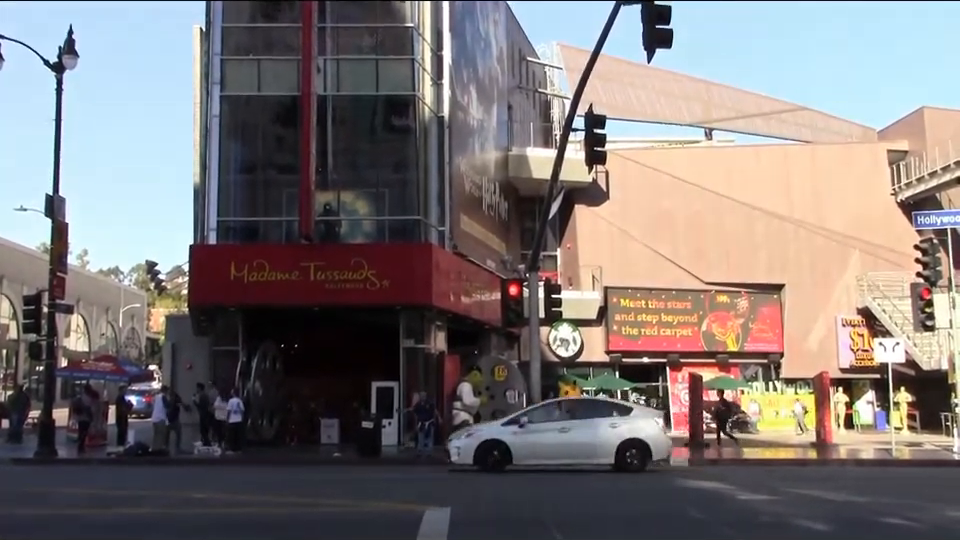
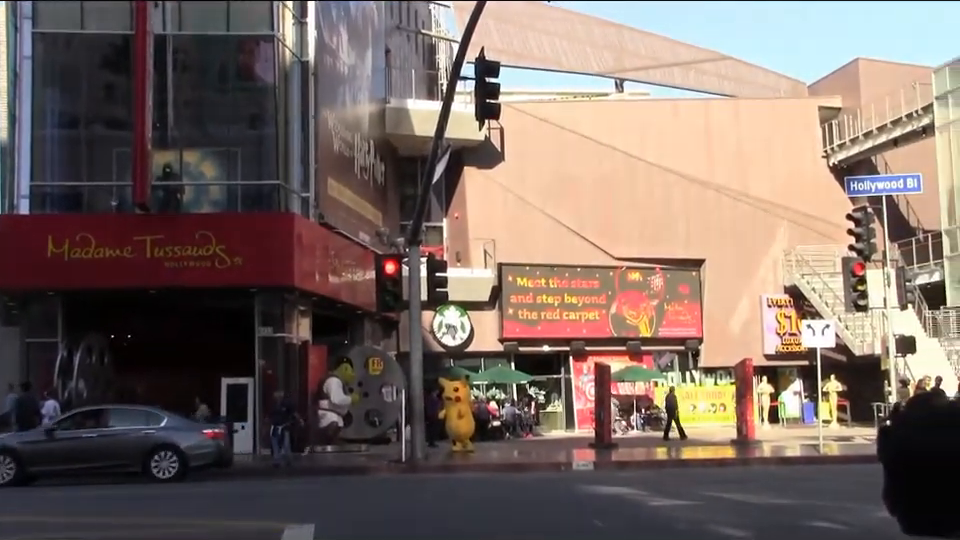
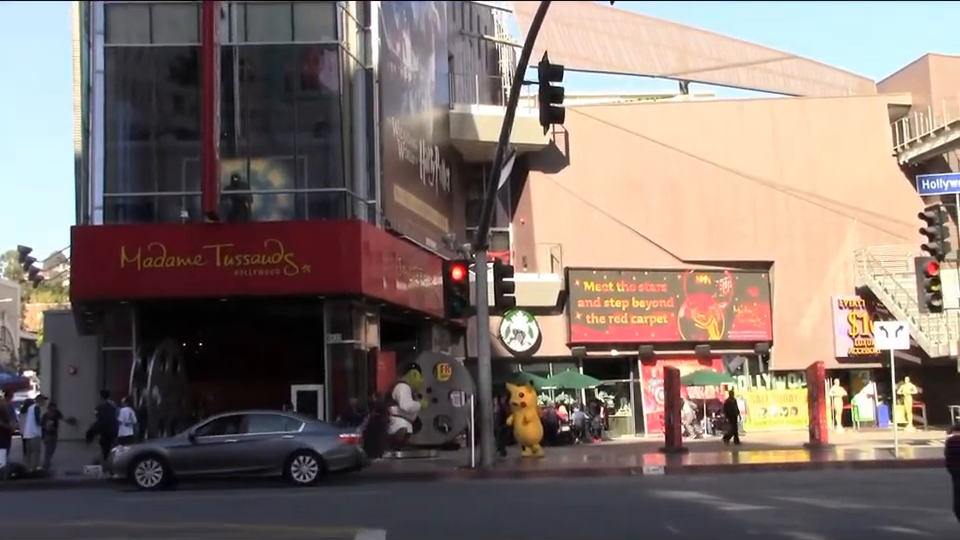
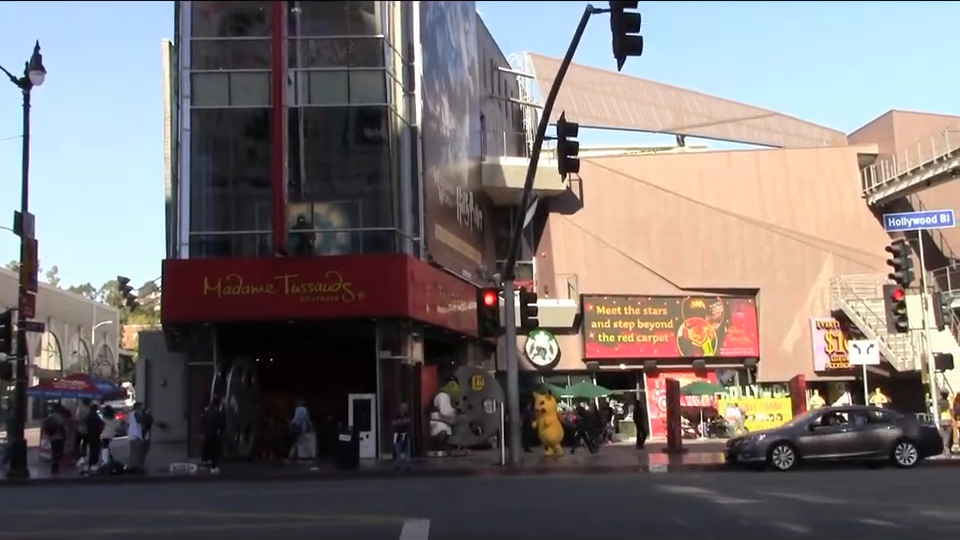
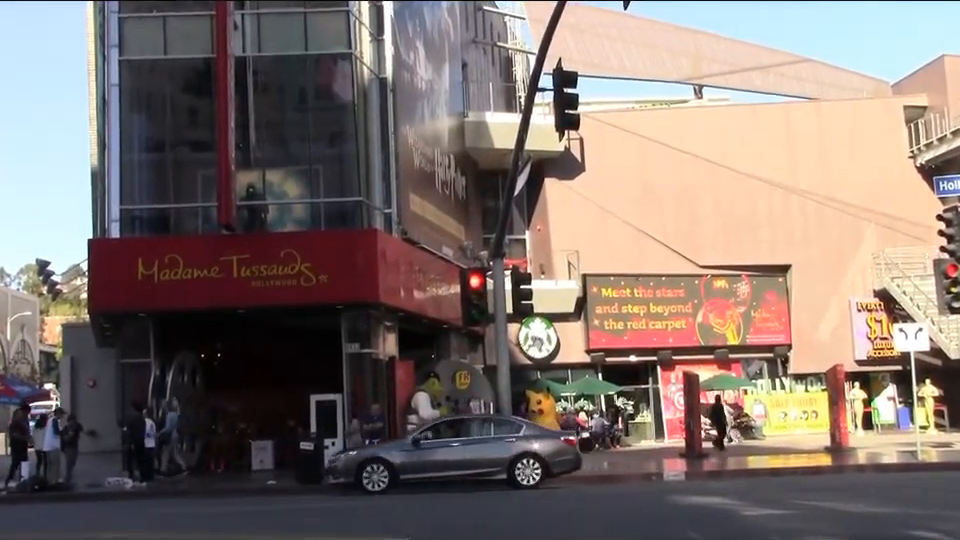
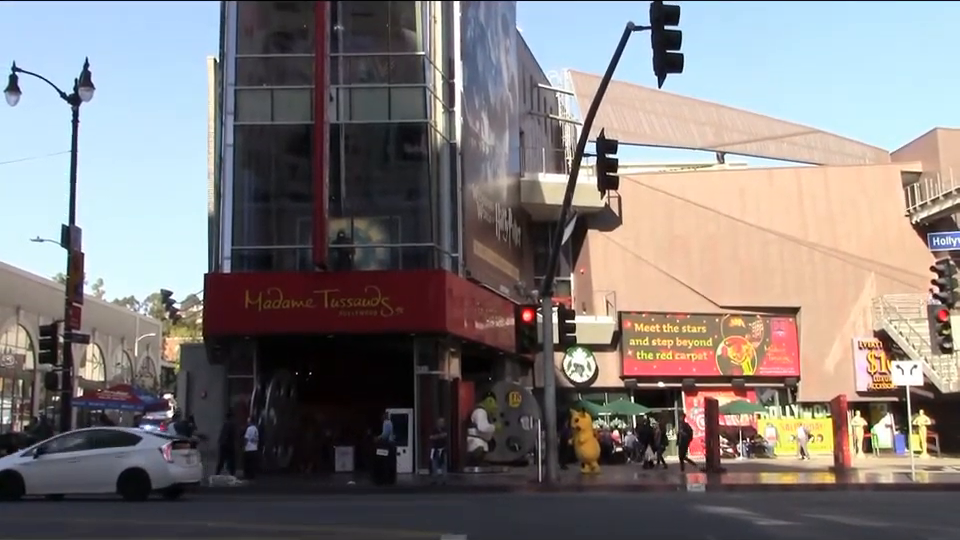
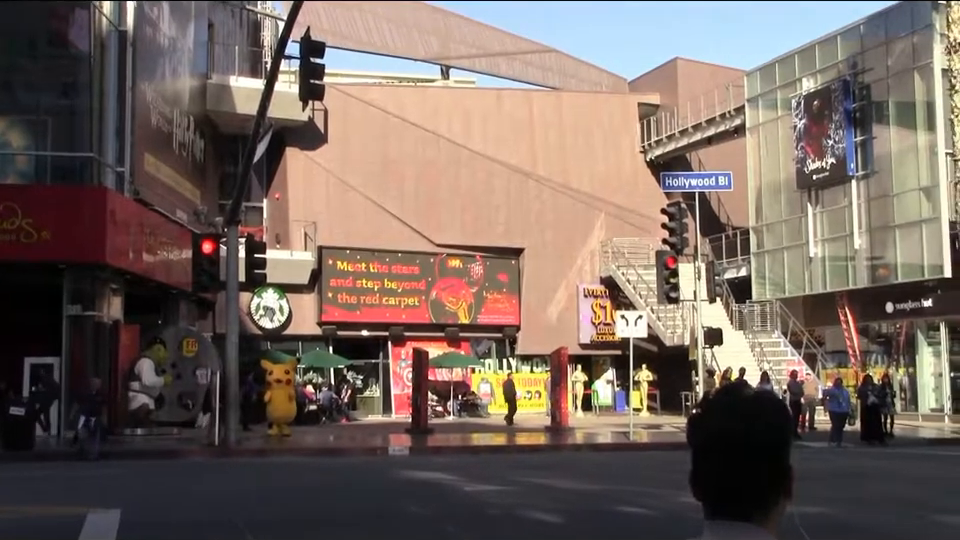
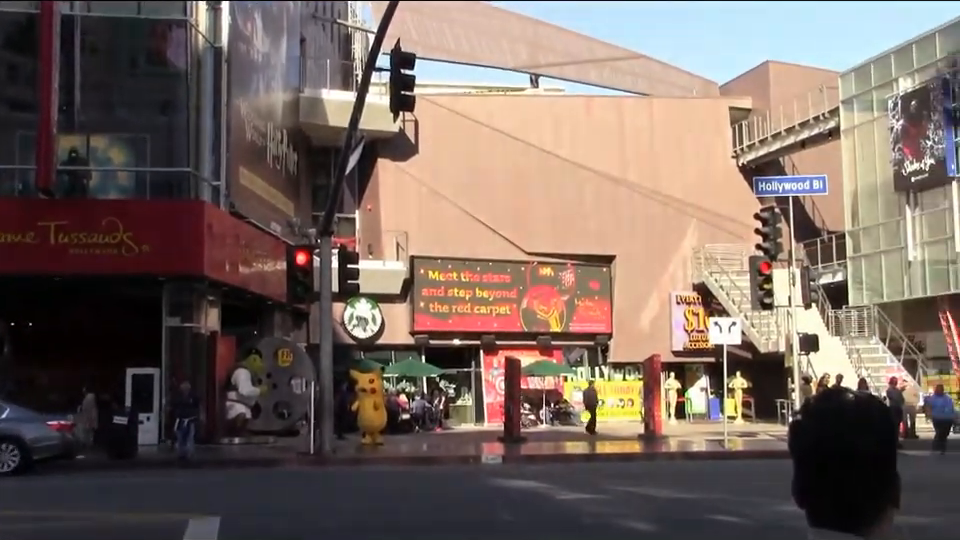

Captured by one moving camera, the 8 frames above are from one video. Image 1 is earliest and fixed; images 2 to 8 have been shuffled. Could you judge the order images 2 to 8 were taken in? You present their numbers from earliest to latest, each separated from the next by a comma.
6, 4, 5, 3, 2, 8, 7
